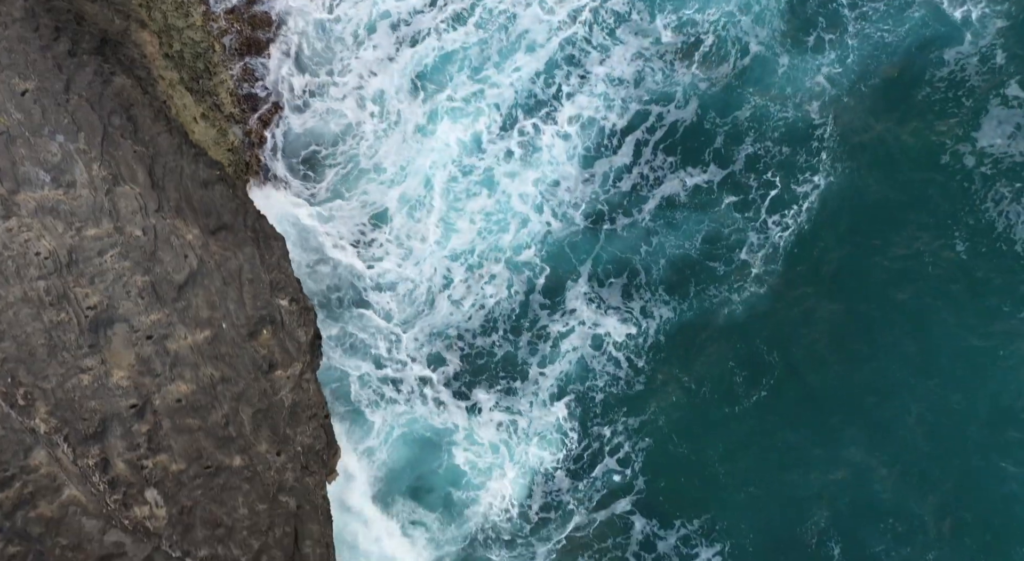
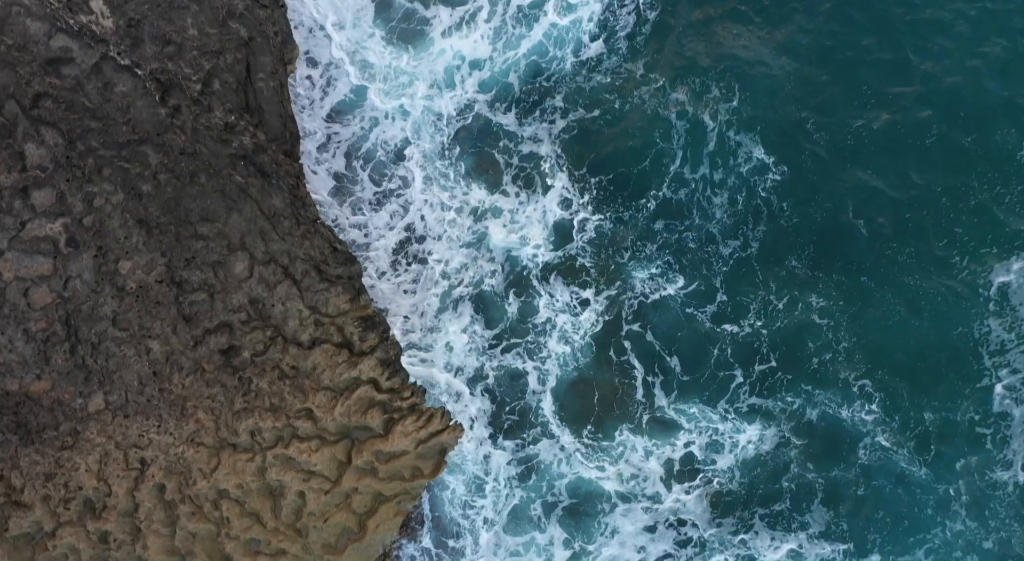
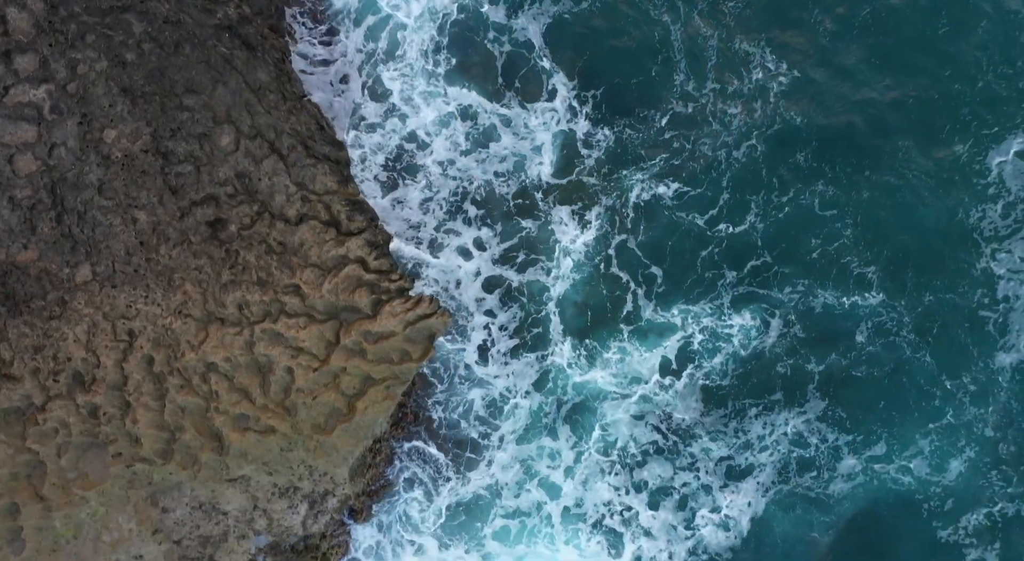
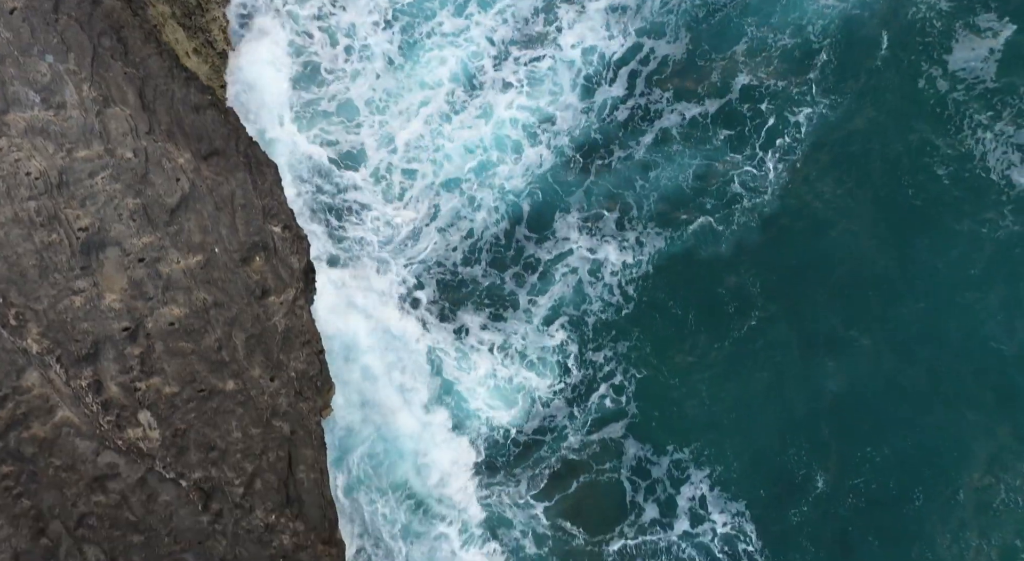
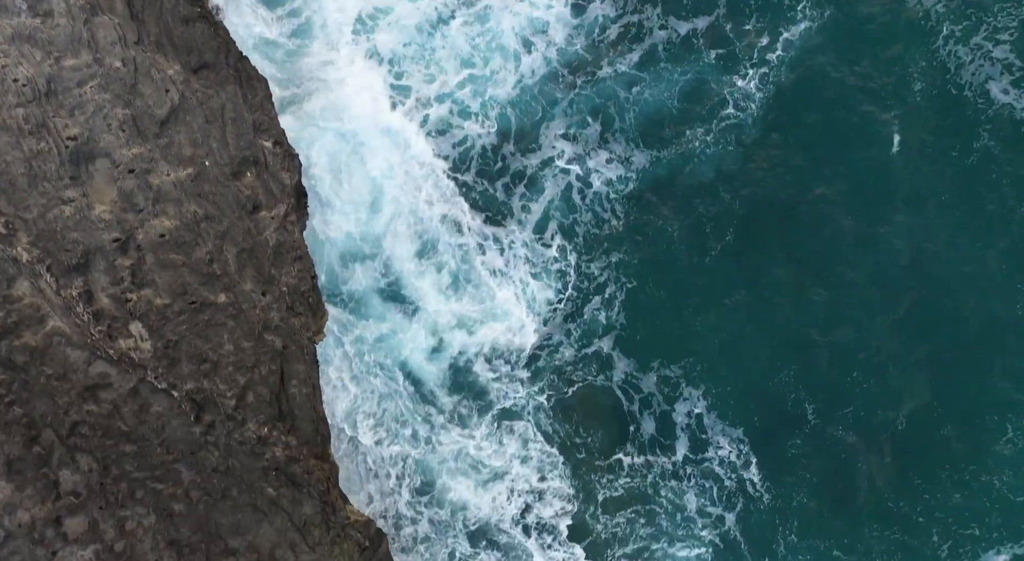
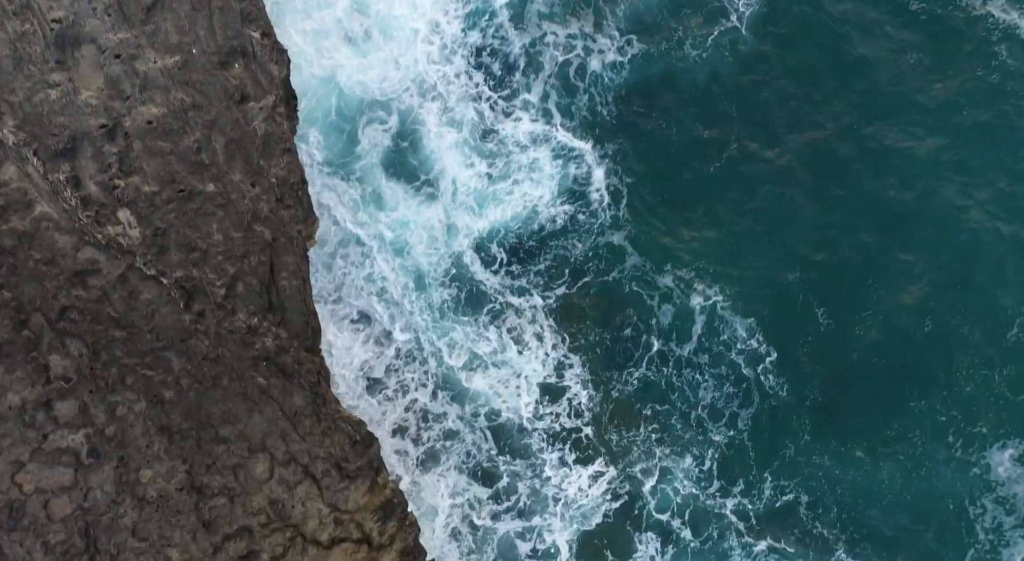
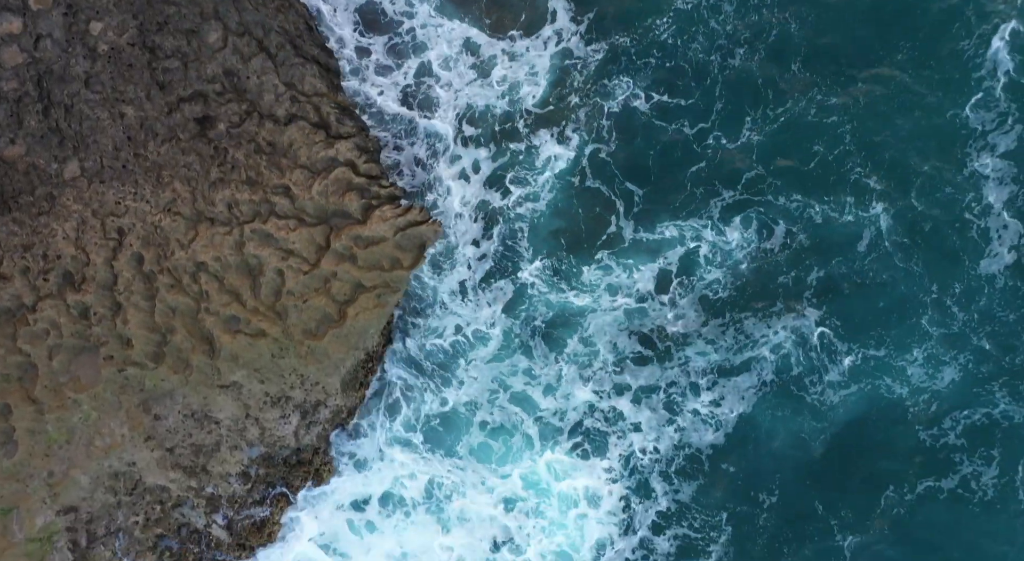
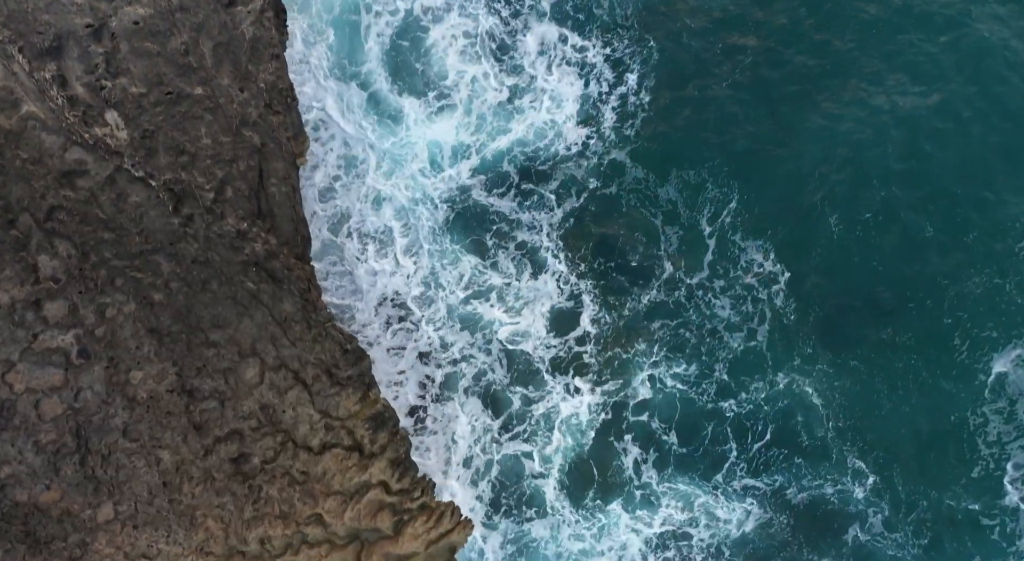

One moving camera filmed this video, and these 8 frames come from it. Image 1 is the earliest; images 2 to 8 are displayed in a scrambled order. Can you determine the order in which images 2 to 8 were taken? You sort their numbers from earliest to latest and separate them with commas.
4, 5, 6, 8, 2, 3, 7
